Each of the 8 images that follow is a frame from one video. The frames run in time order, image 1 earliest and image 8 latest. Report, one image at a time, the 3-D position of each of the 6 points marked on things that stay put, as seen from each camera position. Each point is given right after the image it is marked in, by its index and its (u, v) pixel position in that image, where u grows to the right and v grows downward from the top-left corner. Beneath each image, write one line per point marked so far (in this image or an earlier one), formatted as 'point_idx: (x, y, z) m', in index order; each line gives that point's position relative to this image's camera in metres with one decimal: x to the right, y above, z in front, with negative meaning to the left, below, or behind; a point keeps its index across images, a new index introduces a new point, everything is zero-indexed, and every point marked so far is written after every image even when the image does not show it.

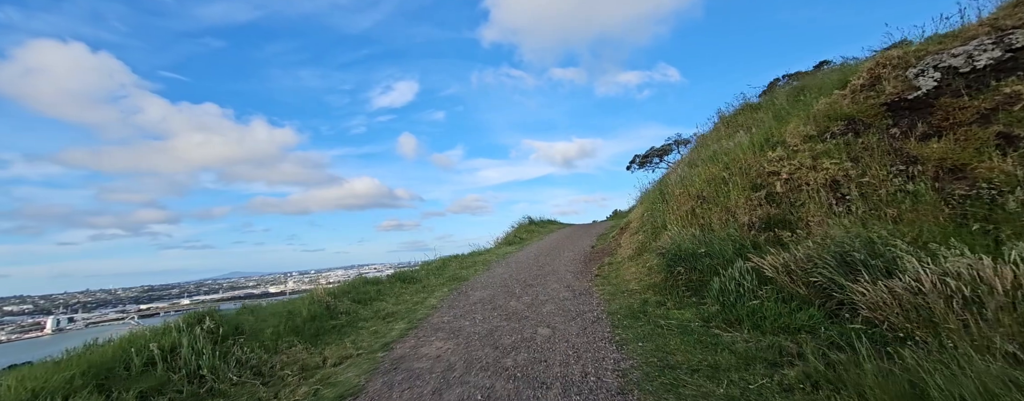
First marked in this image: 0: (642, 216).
0: (+3.1, -0.4, +9.0) m
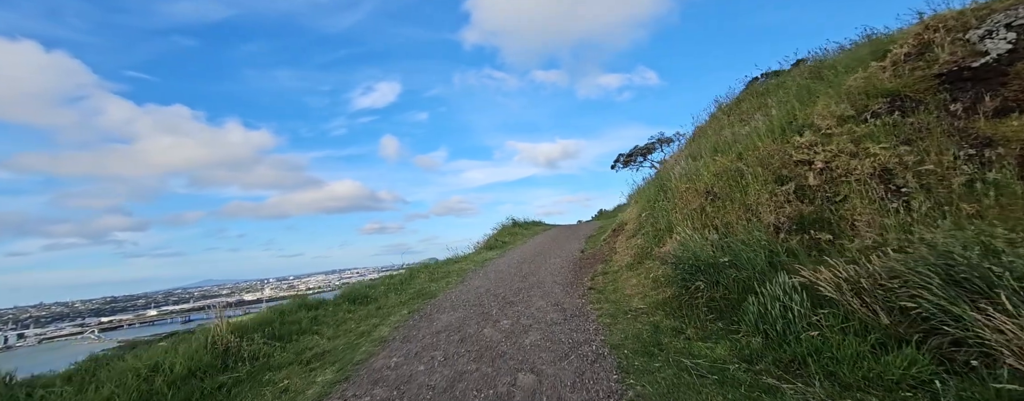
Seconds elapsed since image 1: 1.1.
0: (+2.7, -0.4, +7.9) m
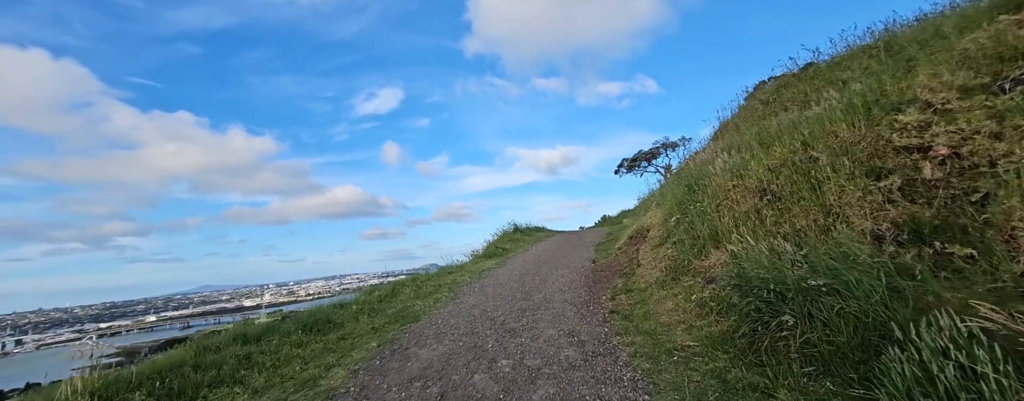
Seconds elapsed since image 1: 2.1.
0: (+2.7, -0.4, +6.6) m
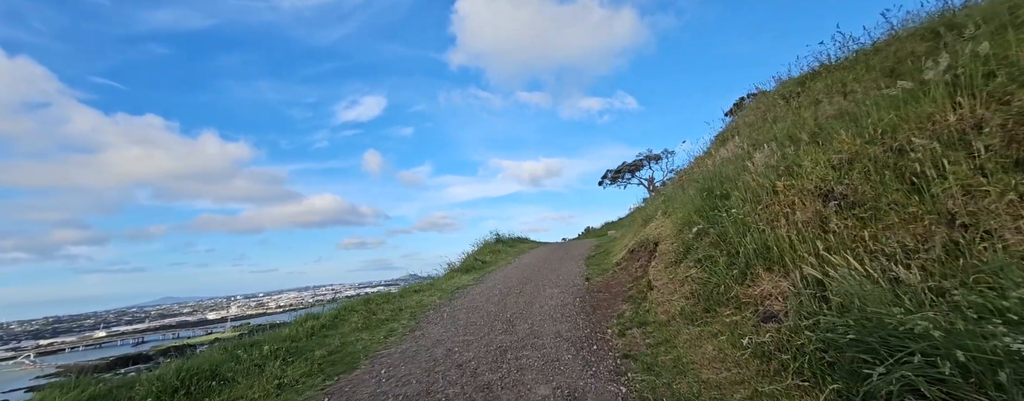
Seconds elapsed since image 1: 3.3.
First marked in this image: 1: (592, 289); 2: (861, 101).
0: (+2.4, -0.5, +5.4) m
1: (+1.5, -1.7, +7.1) m
2: (+4.0, +1.2, +4.4) m
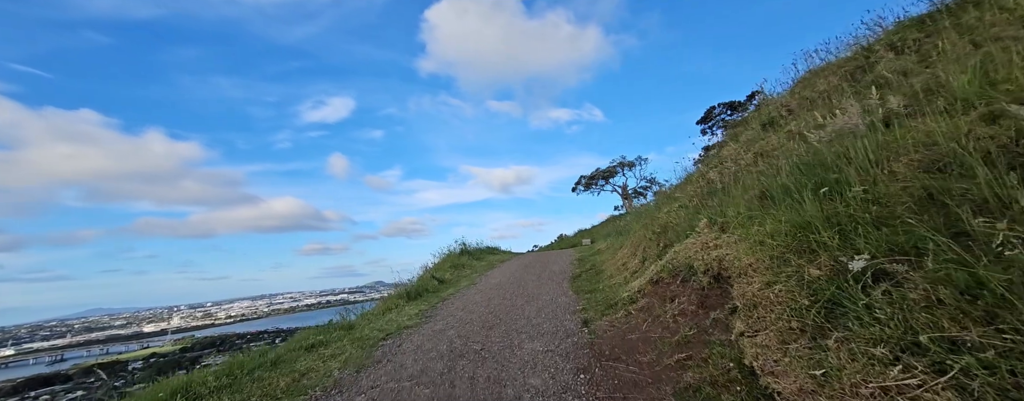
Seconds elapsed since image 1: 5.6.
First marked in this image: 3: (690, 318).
0: (+2.1, -0.5, +2.6) m
1: (+1.0, -1.7, +4.3) m
2: (+3.8, +1.2, +1.8) m
3: (+1.8, -1.2, +4.0) m
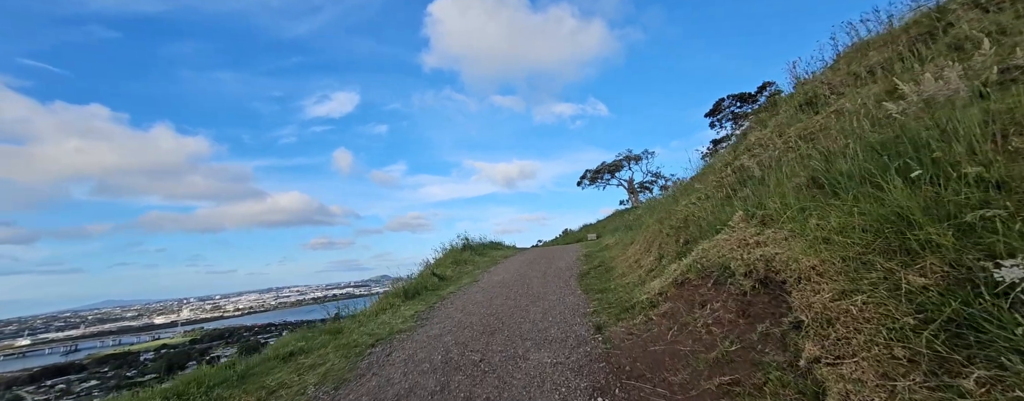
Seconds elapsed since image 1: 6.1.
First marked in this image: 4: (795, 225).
0: (+2.1, -0.4, +2.0) m
1: (+1.0, -1.6, +3.6) m
2: (+3.8, +1.3, +1.1) m
3: (+1.8, -1.1, +3.3) m
4: (+2.4, -0.2, +3.3) m
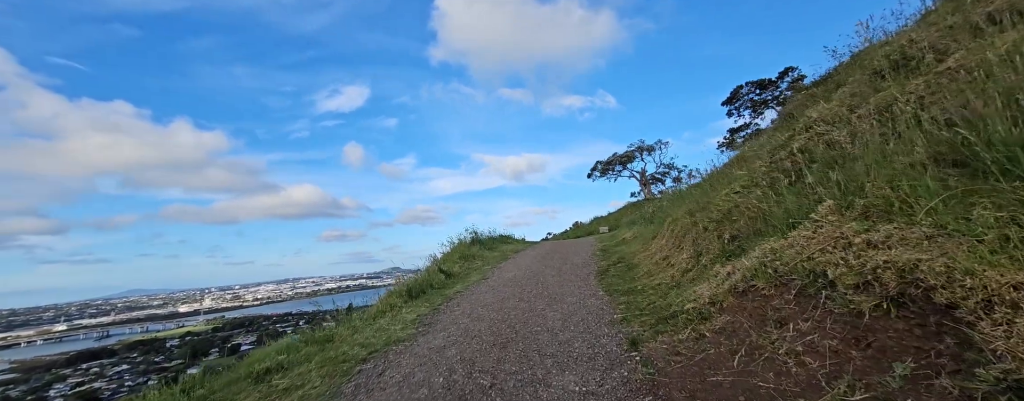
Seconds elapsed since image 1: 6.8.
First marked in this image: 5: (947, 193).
0: (+2.2, -0.4, +1.0) m
1: (+1.2, -1.5, +2.7) m
2: (+3.9, +1.3, +0.1) m
3: (+2.0, -1.0, +2.4) m
4: (+2.6, -0.1, +2.4) m
5: (+2.7, +0.1, +2.5) m
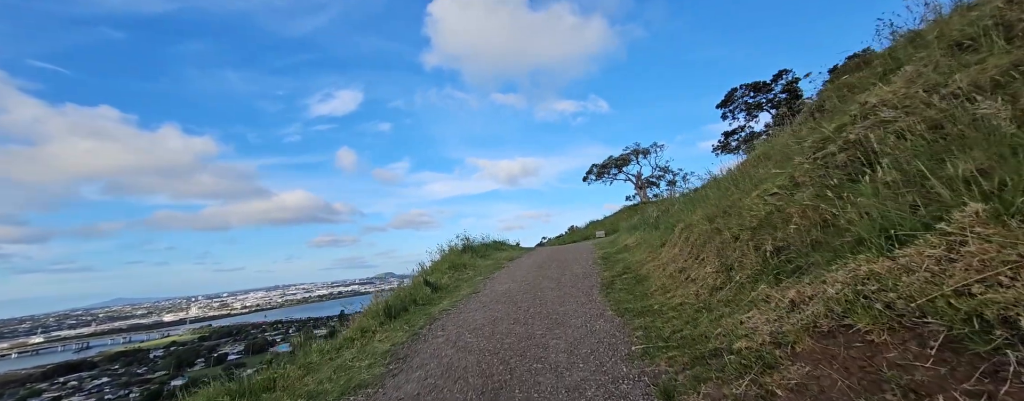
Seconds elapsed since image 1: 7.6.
0: (+2.2, -0.4, 0.0) m
1: (+1.1, -1.5, +1.6) m
2: (+3.8, +1.4, -0.9) m
3: (+1.9, -1.0, +1.3) m
4: (+2.5, -0.1, +1.3) m
5: (+2.7, +0.1, +1.4) m
